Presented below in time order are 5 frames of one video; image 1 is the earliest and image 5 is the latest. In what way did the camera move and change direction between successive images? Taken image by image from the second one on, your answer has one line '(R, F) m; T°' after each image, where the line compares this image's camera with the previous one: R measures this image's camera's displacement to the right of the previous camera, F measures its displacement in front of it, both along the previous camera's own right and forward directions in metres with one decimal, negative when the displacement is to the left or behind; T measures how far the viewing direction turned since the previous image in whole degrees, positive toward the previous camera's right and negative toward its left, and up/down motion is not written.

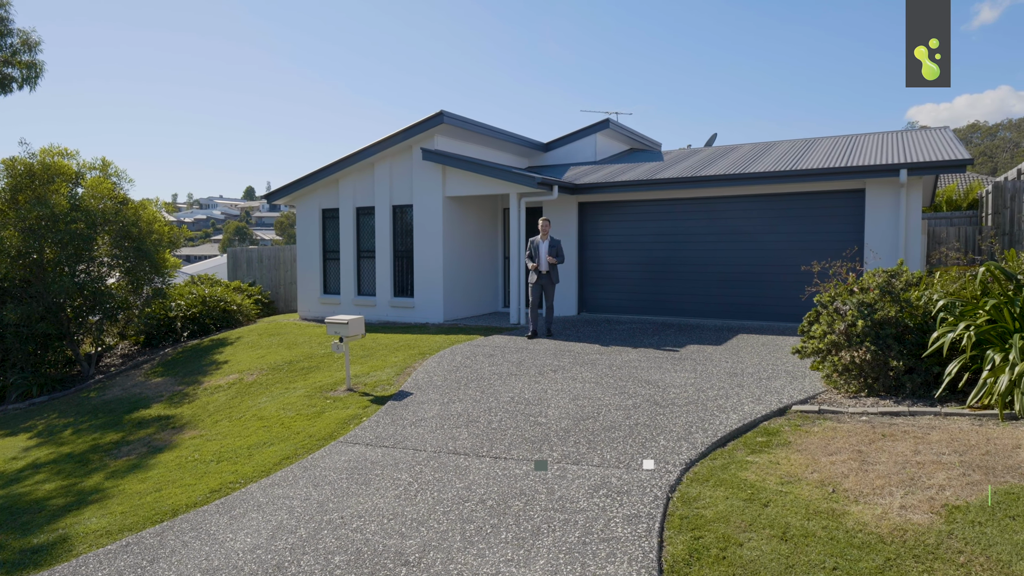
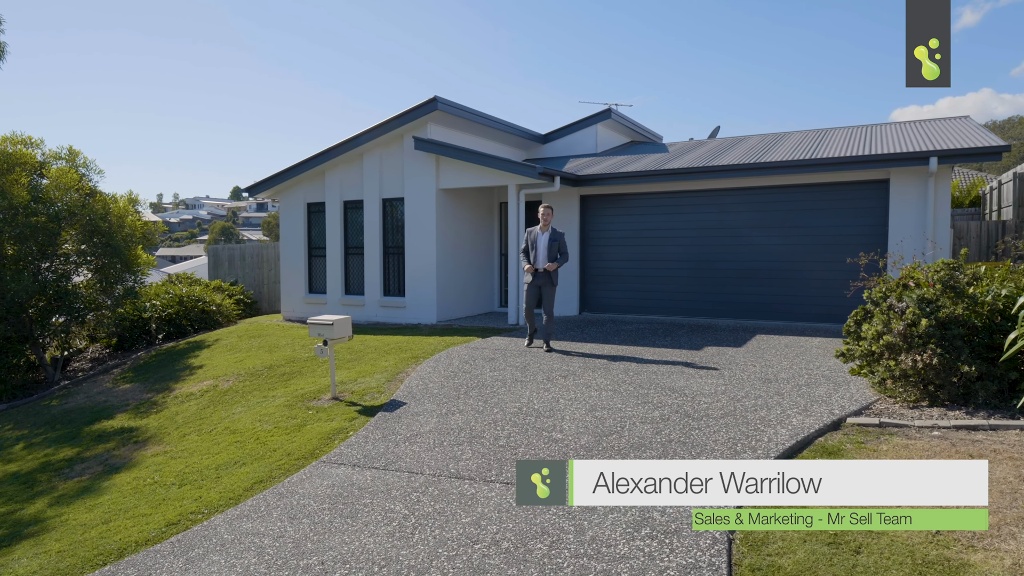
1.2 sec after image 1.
(-0.2, +0.8) m; +1°
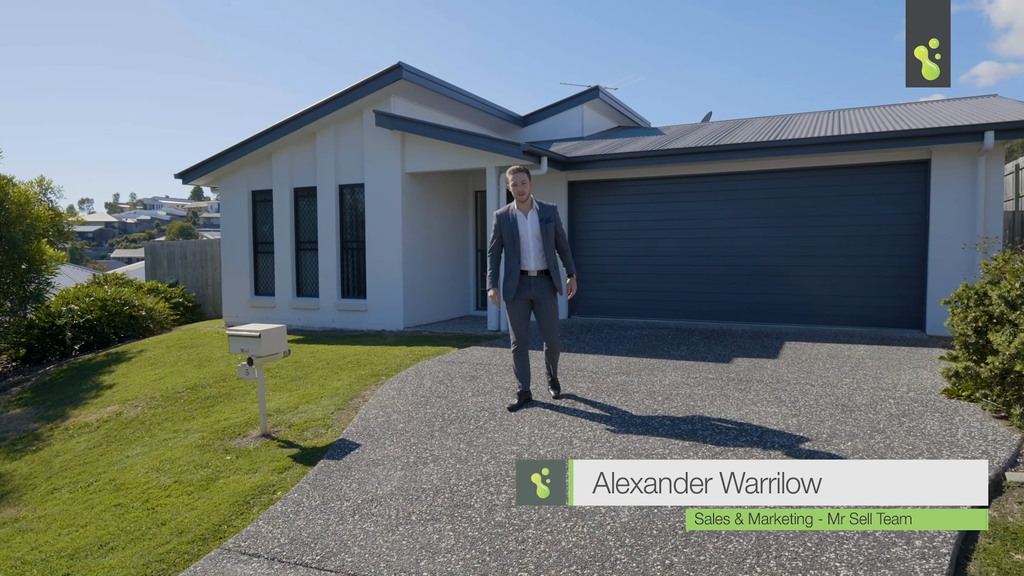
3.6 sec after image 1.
(-0.2, +1.6) m; +3°
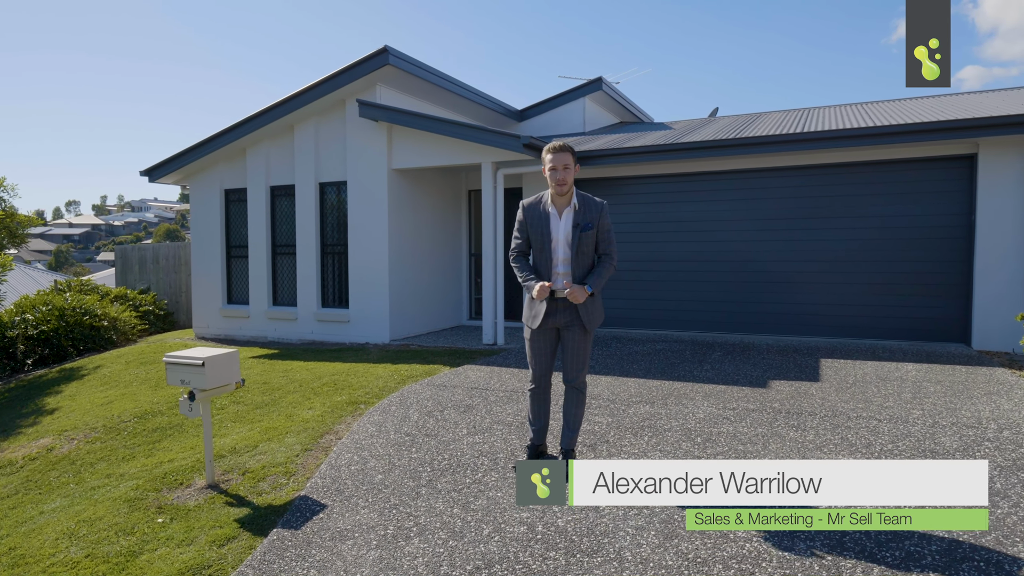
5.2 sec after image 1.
(-0.1, +0.9) m; +1°
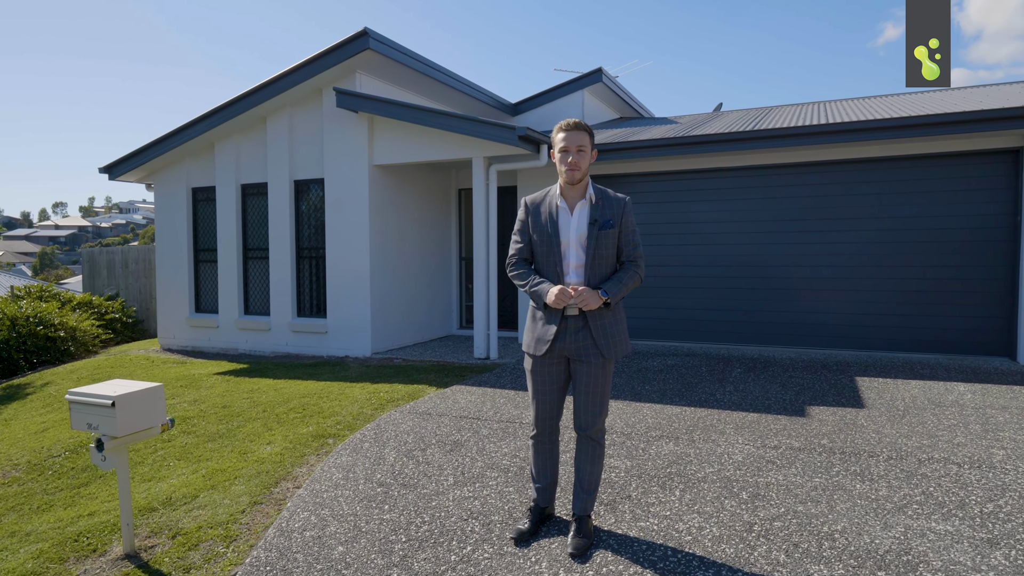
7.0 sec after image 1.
(0.0, +0.8) m; +1°
